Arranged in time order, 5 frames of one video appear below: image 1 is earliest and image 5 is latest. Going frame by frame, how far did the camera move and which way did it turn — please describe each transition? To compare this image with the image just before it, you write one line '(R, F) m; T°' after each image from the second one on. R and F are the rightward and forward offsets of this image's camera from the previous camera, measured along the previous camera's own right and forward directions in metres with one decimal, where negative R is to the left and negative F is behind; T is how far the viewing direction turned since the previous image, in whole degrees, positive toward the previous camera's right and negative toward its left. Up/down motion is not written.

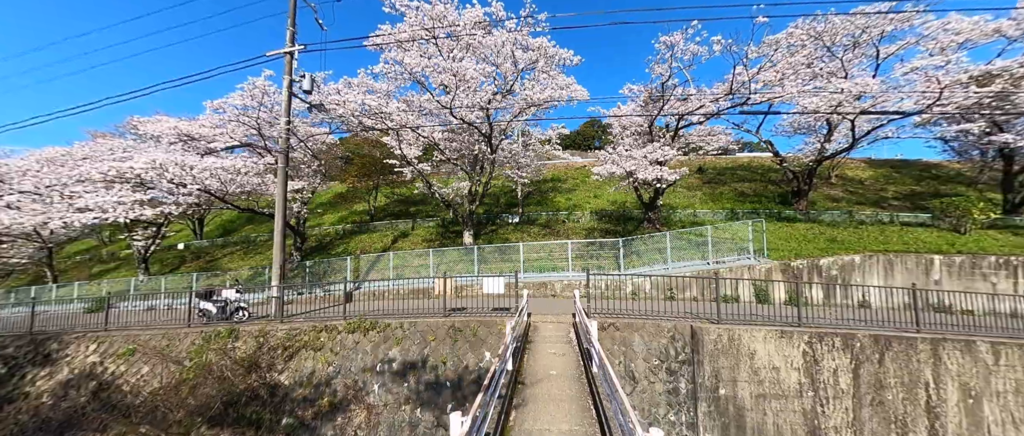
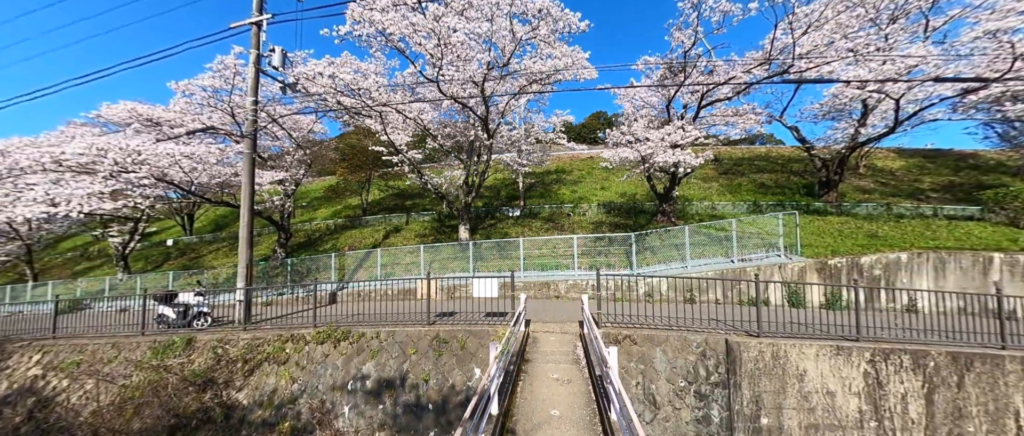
(+0.2, +1.2) m; -1°
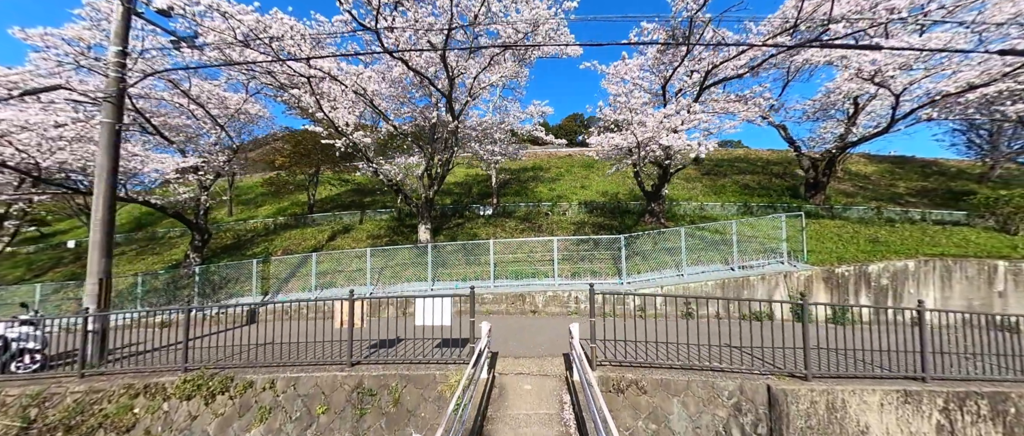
(+0.2, +1.8) m; +4°
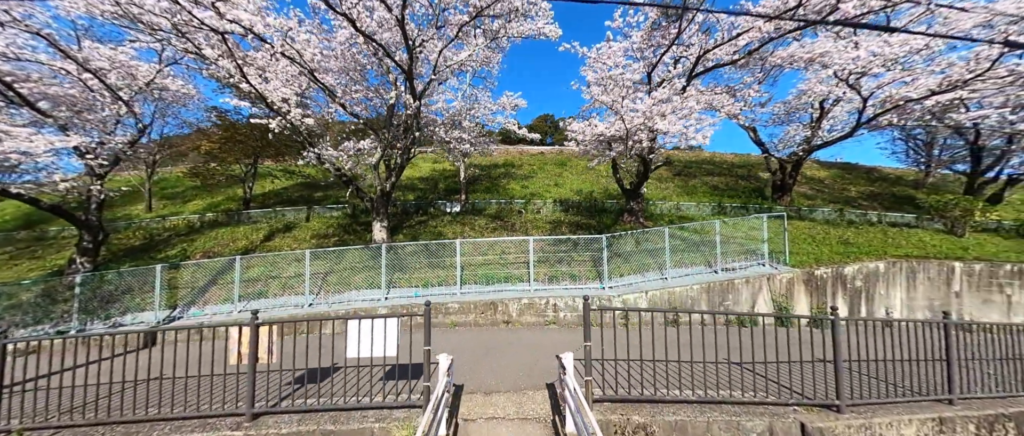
(-0.1, +1.1) m; +5°
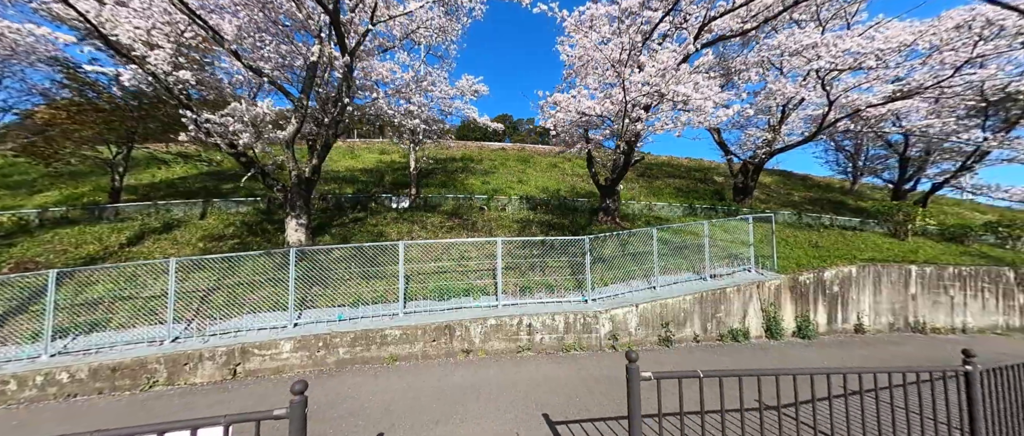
(-0.2, +1.6) m; +7°
